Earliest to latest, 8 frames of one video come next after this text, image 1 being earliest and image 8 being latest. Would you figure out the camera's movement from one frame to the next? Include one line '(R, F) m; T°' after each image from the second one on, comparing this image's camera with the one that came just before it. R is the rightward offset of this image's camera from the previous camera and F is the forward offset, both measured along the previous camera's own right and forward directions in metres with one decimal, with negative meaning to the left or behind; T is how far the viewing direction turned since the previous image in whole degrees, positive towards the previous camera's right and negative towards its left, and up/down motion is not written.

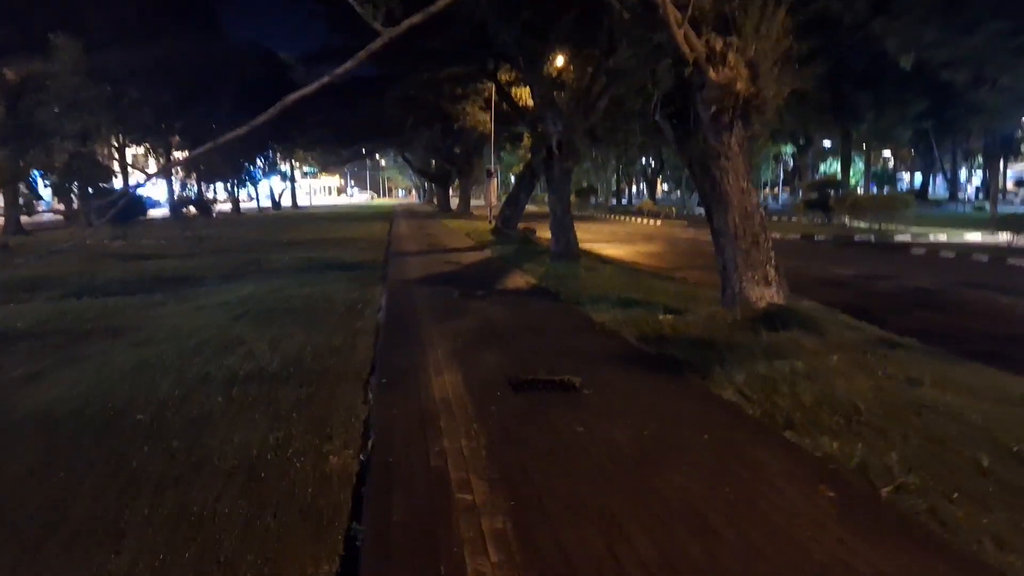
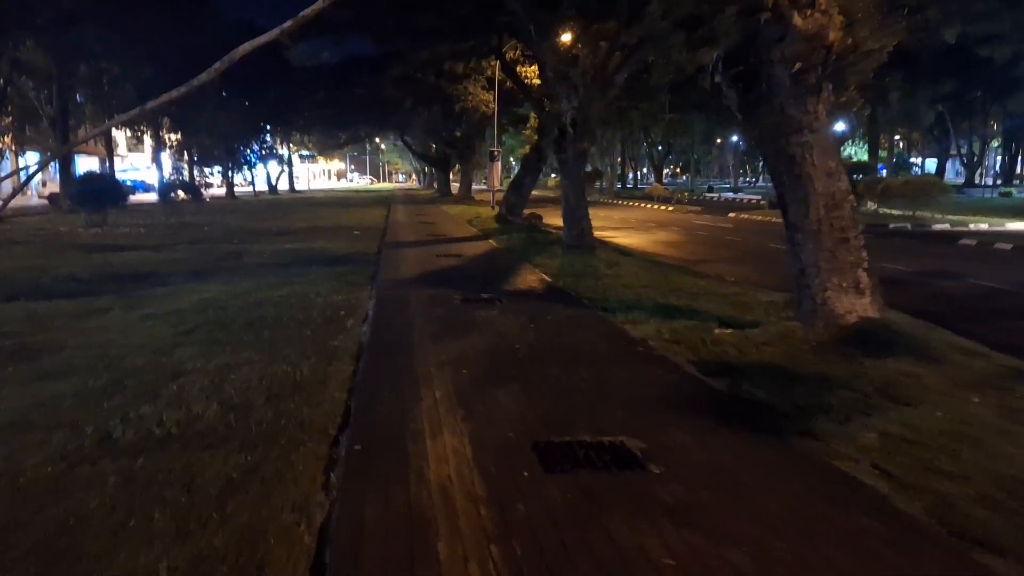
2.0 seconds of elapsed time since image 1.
(-0.2, +2.7) m; 0°
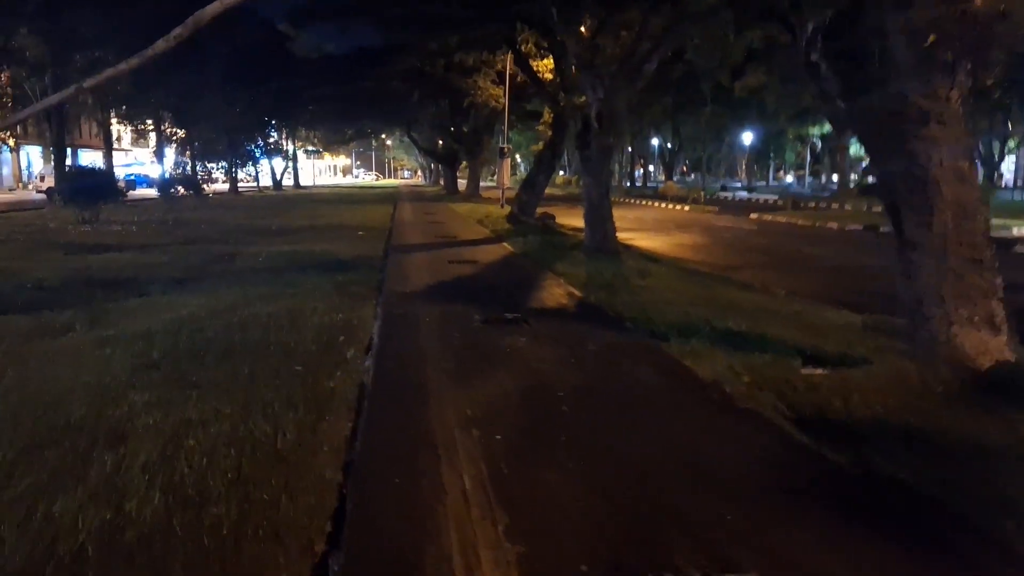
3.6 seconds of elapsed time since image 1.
(-0.4, +2.0) m; 0°
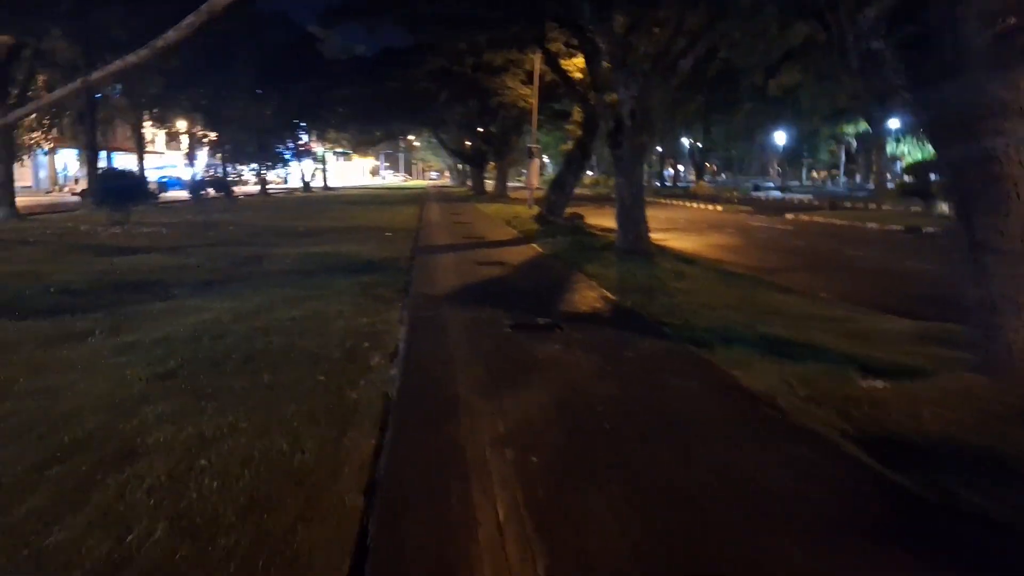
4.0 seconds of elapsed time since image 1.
(-0.1, +0.5) m; -2°
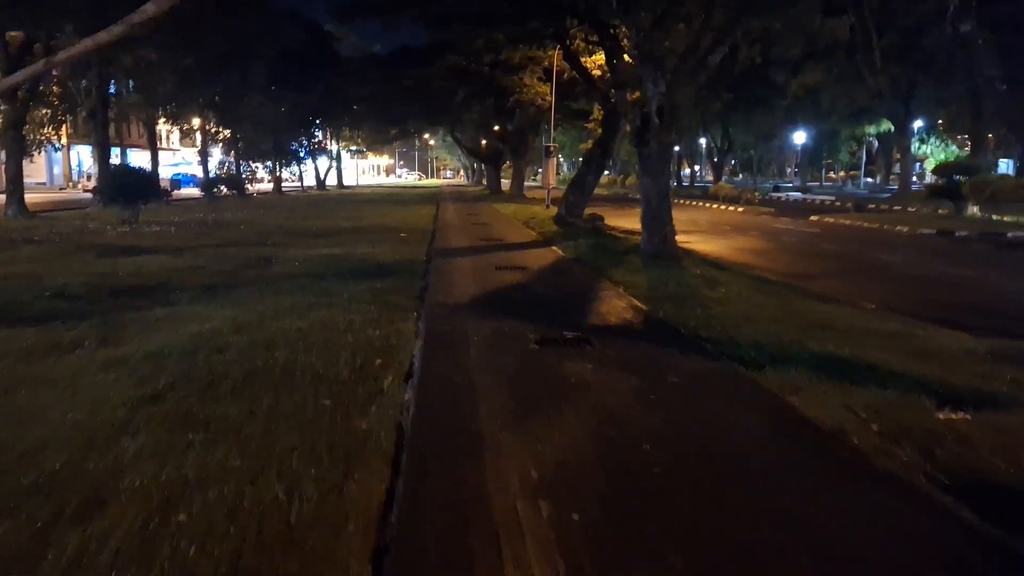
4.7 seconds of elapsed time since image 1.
(-0.2, +1.0) m; -1°
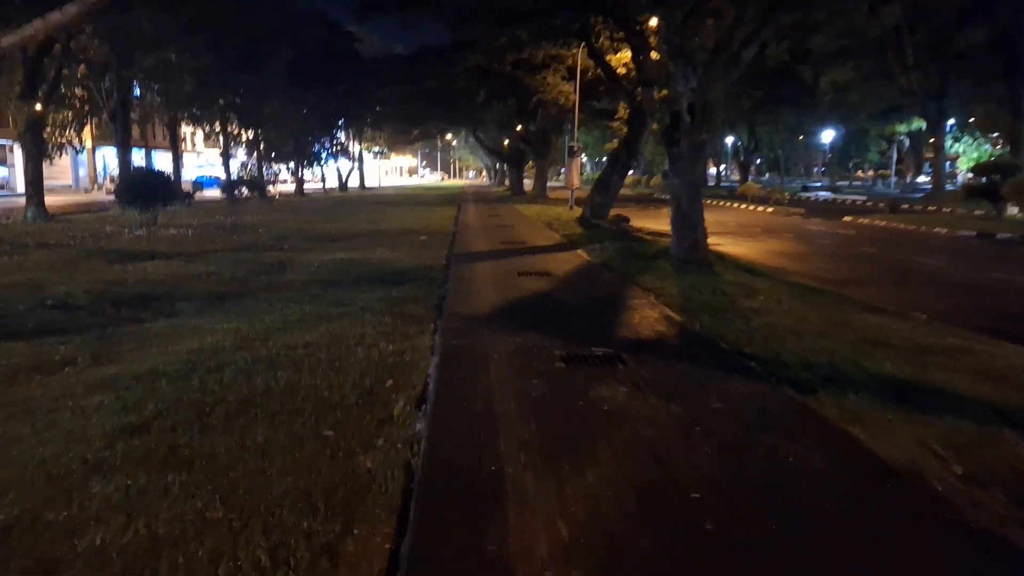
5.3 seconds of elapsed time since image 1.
(0.0, +0.9) m; -2°
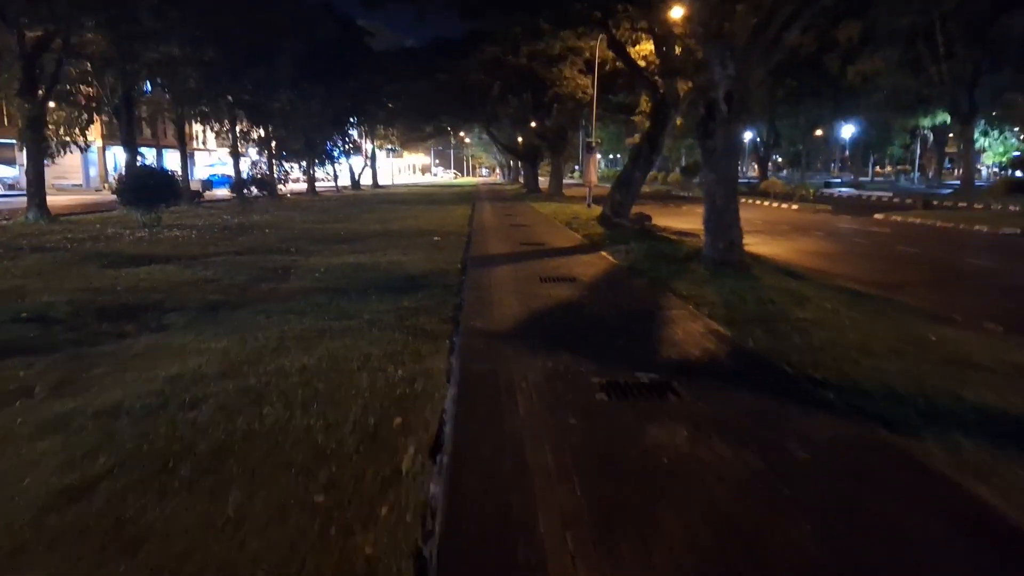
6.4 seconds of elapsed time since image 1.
(-0.2, +1.4) m; -1°
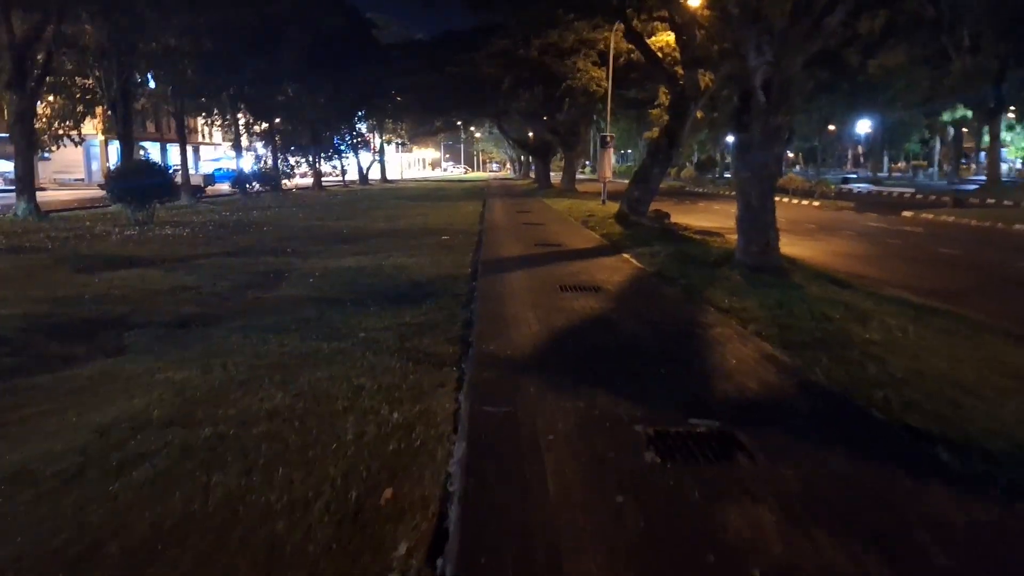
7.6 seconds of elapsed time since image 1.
(-0.1, +1.6) m; -1°
